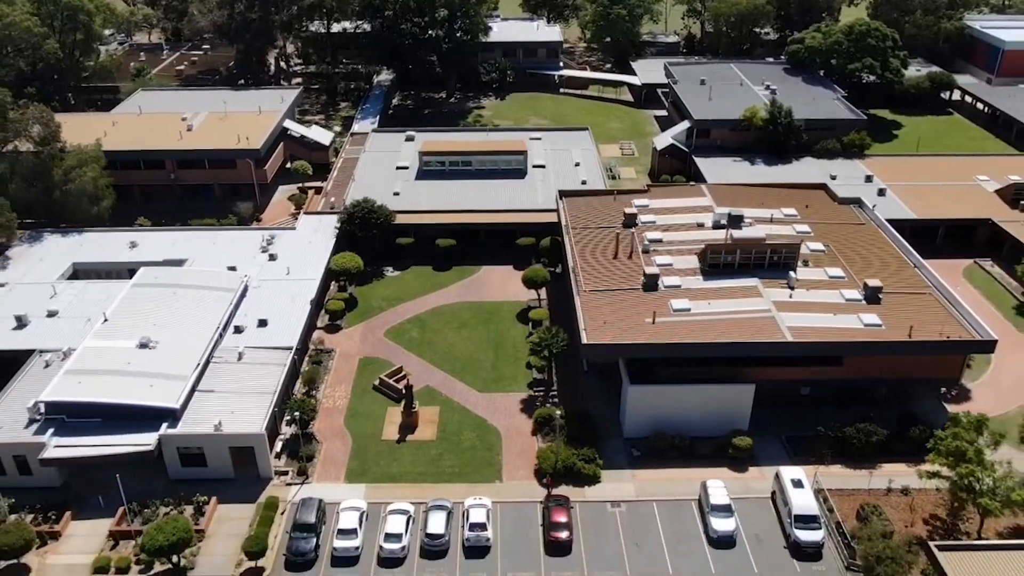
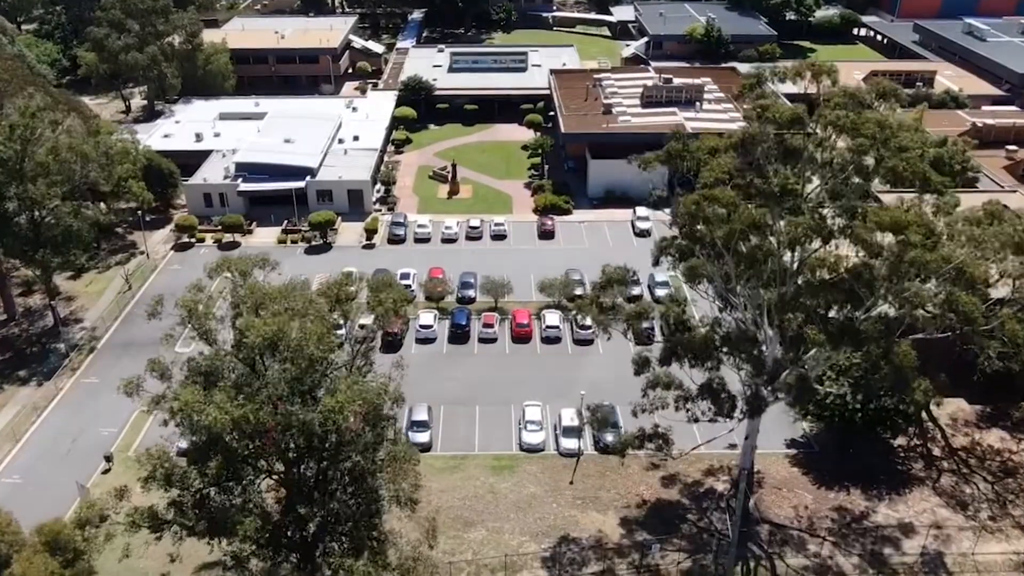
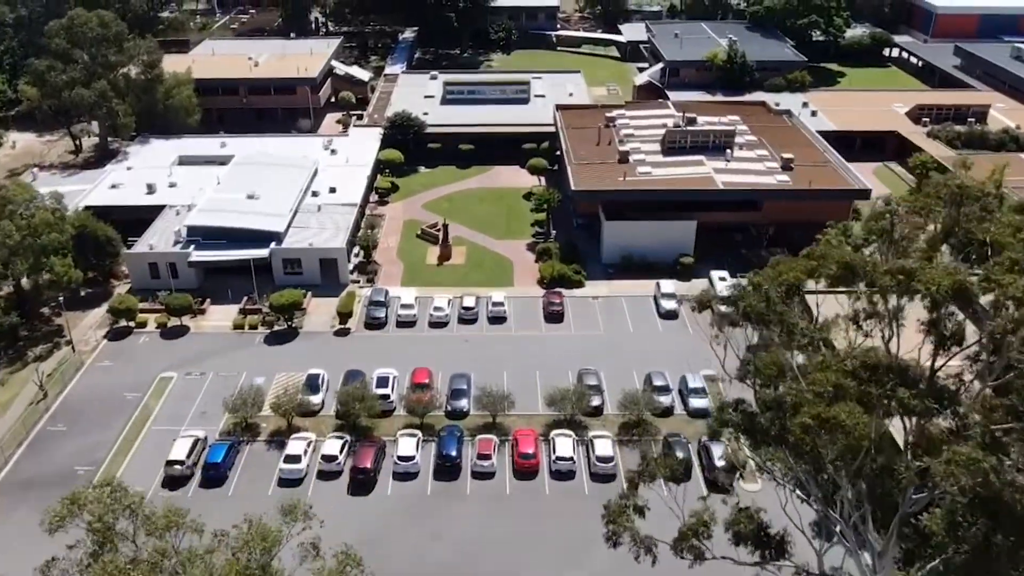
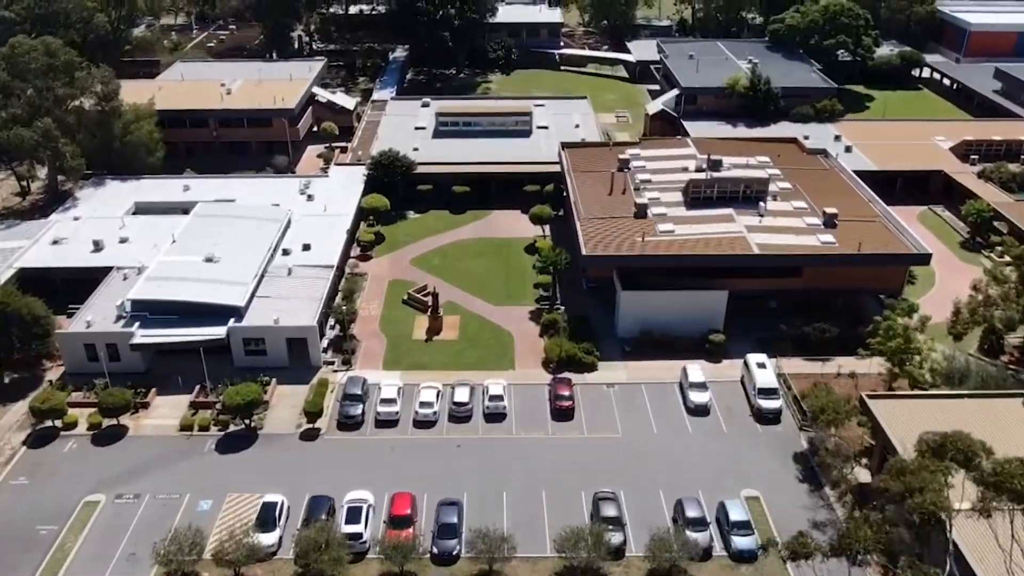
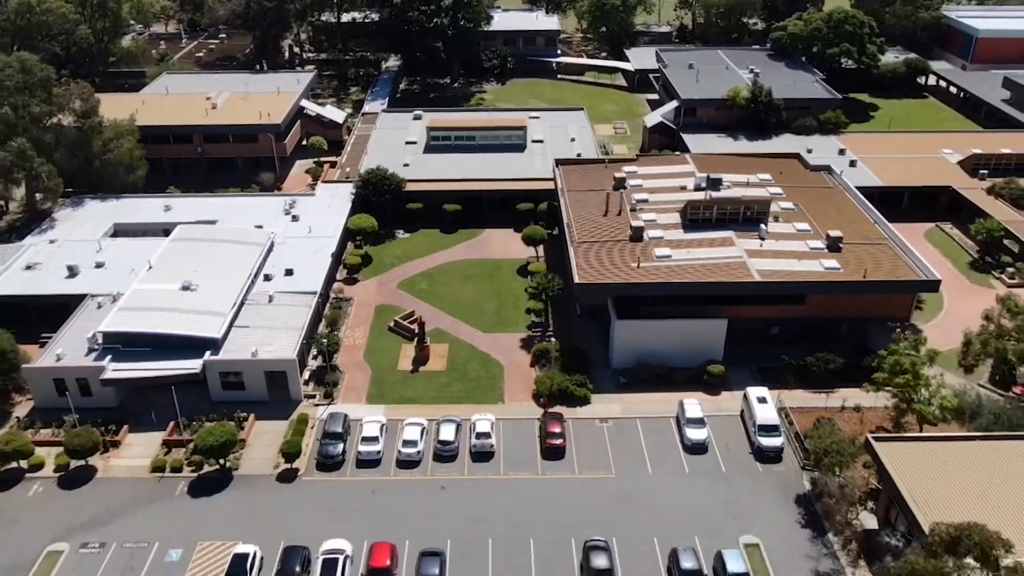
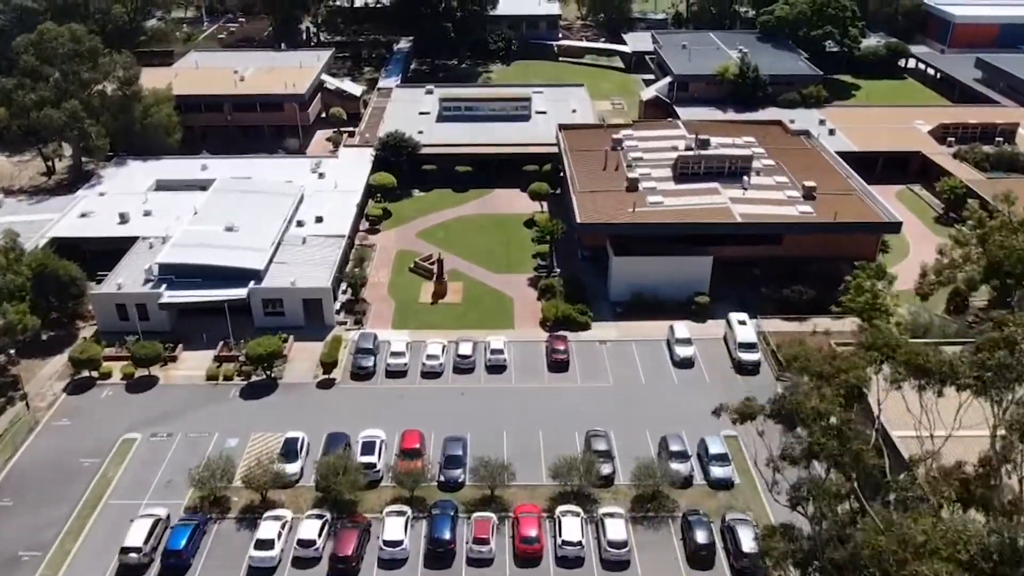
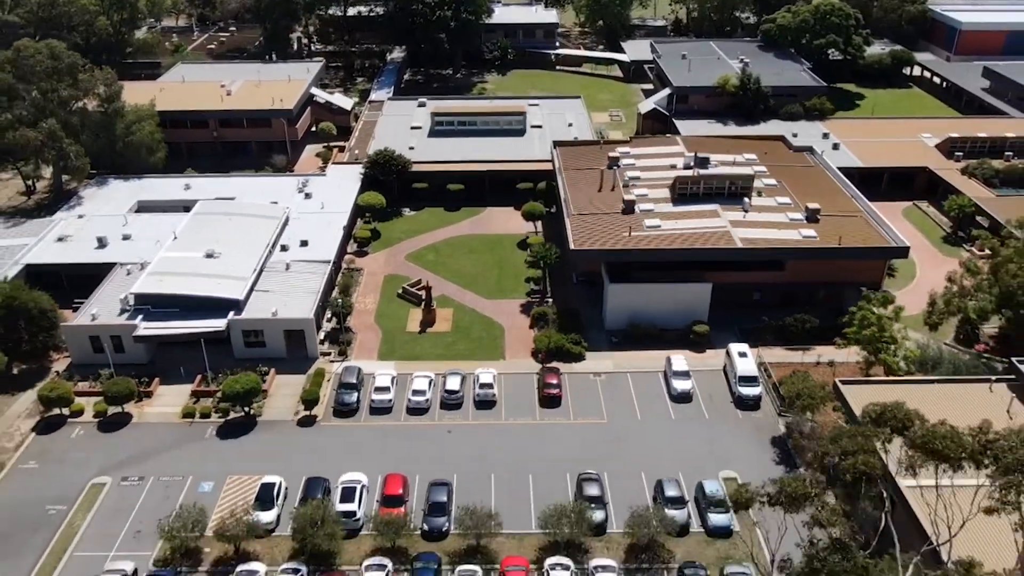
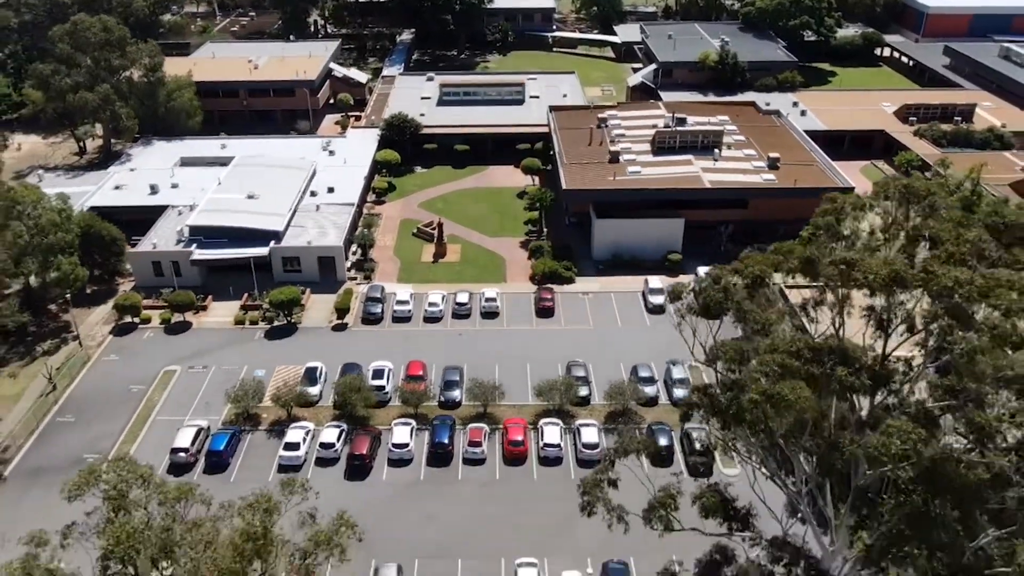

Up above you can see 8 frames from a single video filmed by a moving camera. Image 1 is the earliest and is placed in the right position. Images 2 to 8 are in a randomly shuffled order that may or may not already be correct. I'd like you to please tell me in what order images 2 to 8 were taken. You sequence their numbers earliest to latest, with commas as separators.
5, 7, 8, 2, 3, 6, 4
